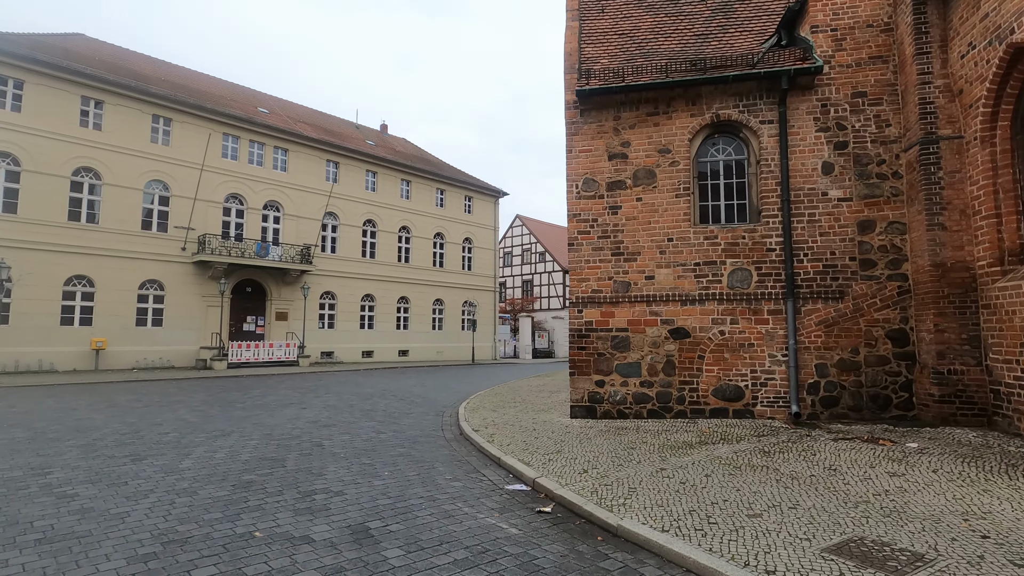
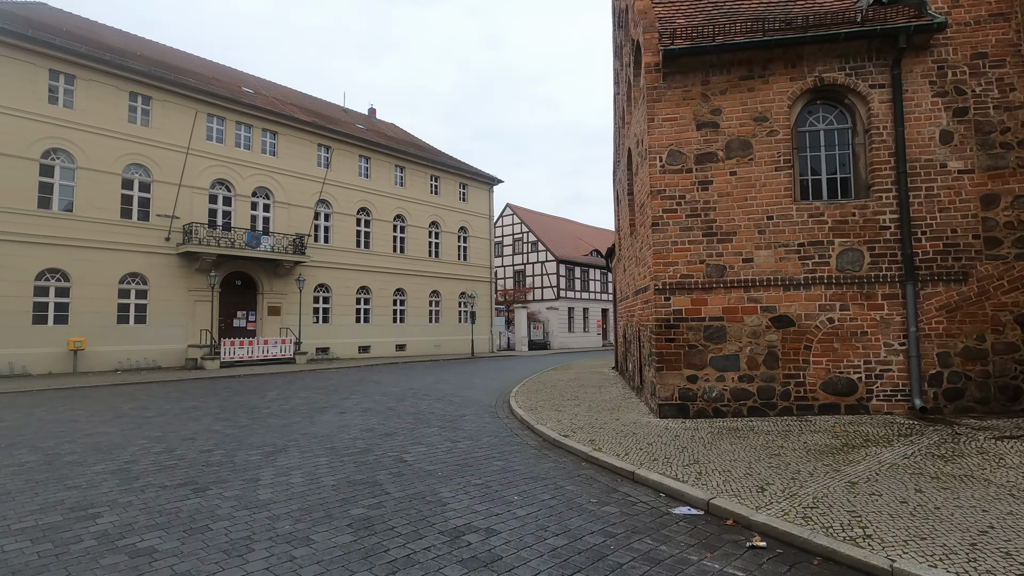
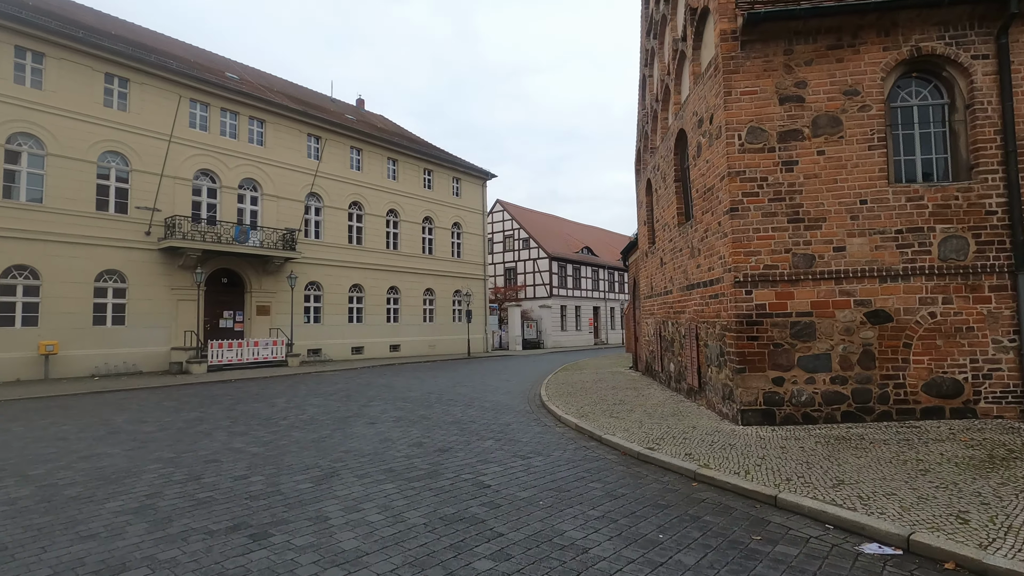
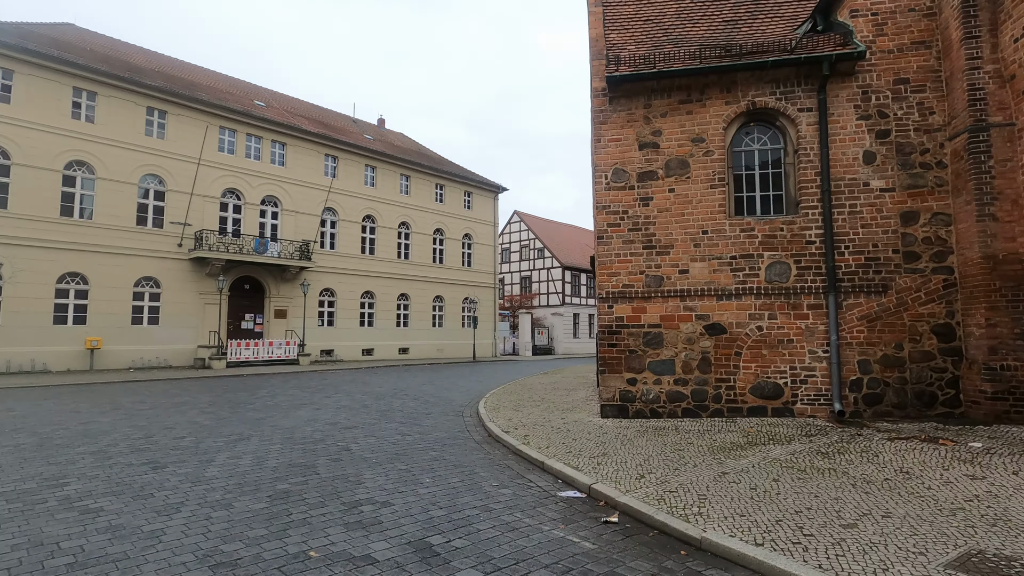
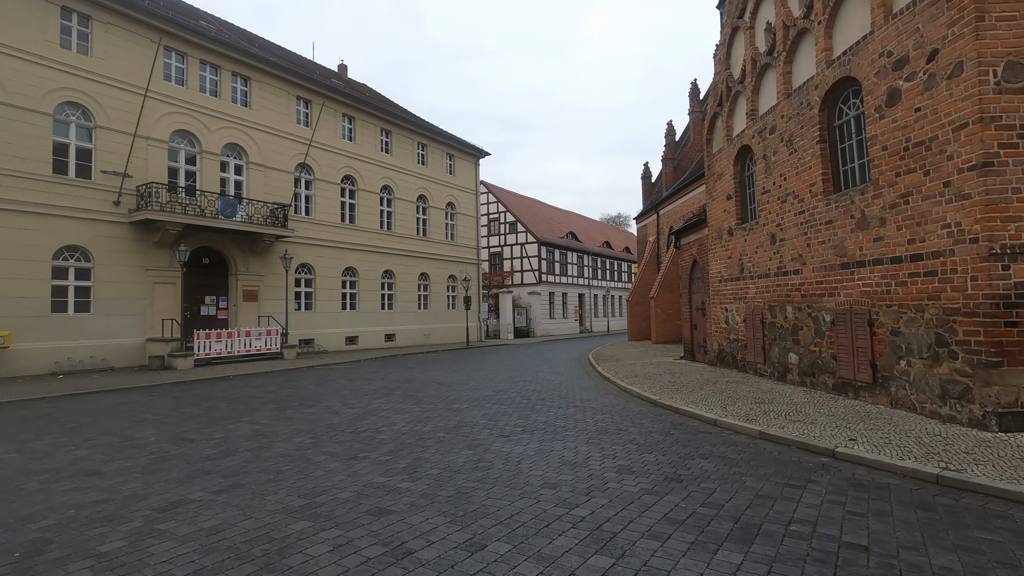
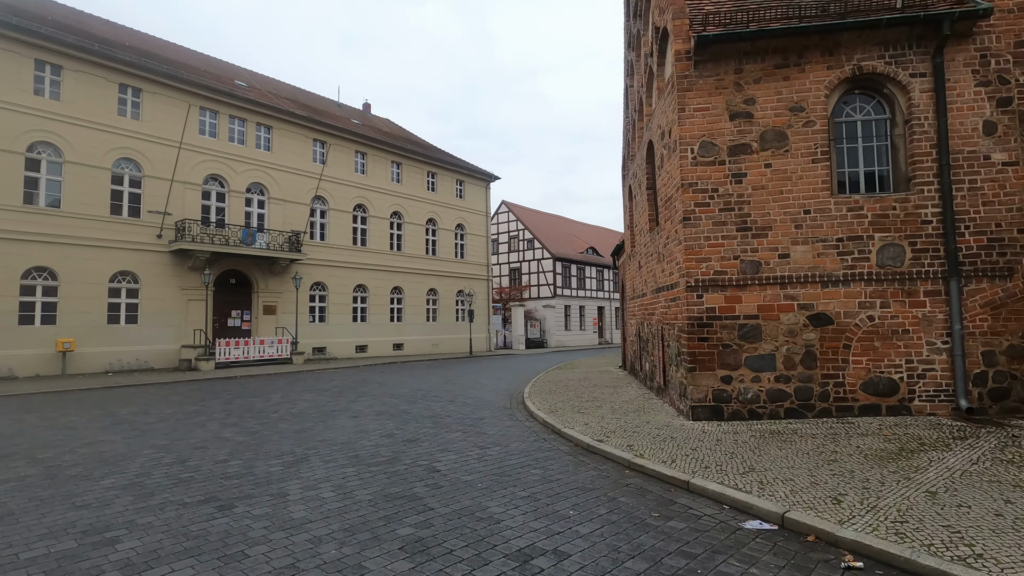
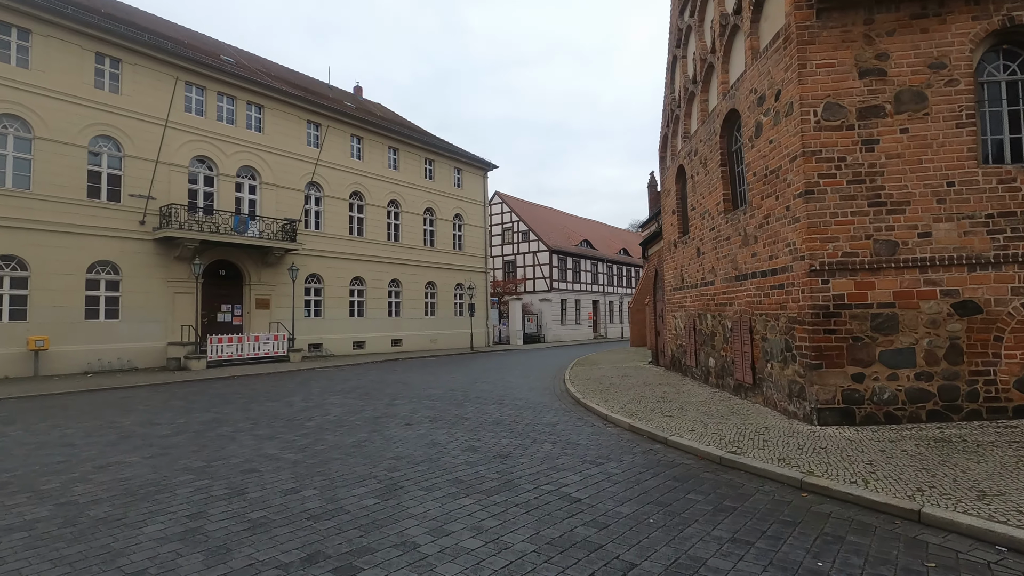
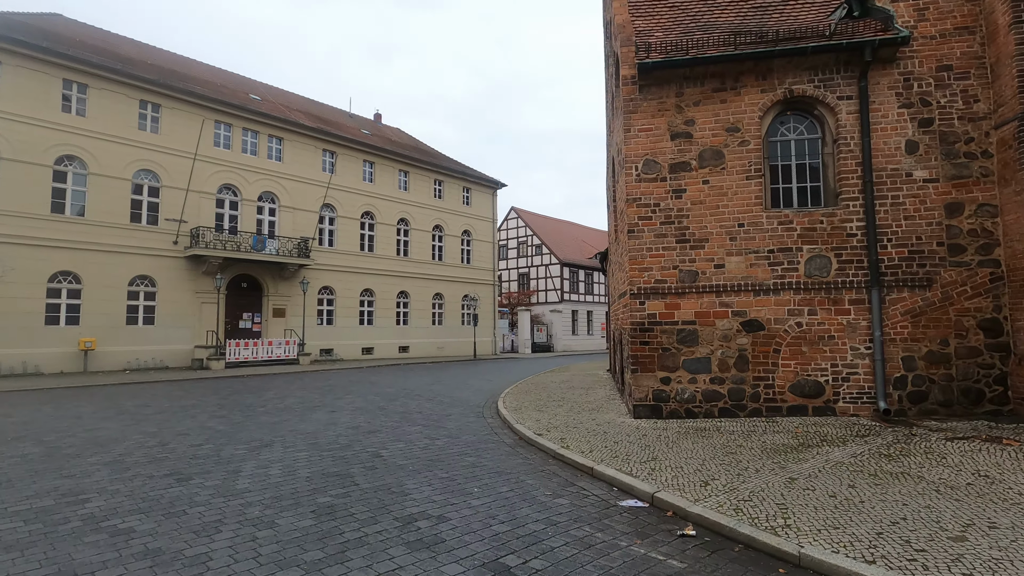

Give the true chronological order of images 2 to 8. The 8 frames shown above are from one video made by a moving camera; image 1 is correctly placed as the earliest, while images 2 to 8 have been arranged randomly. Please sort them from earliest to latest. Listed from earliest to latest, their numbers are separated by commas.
4, 8, 2, 6, 3, 7, 5
